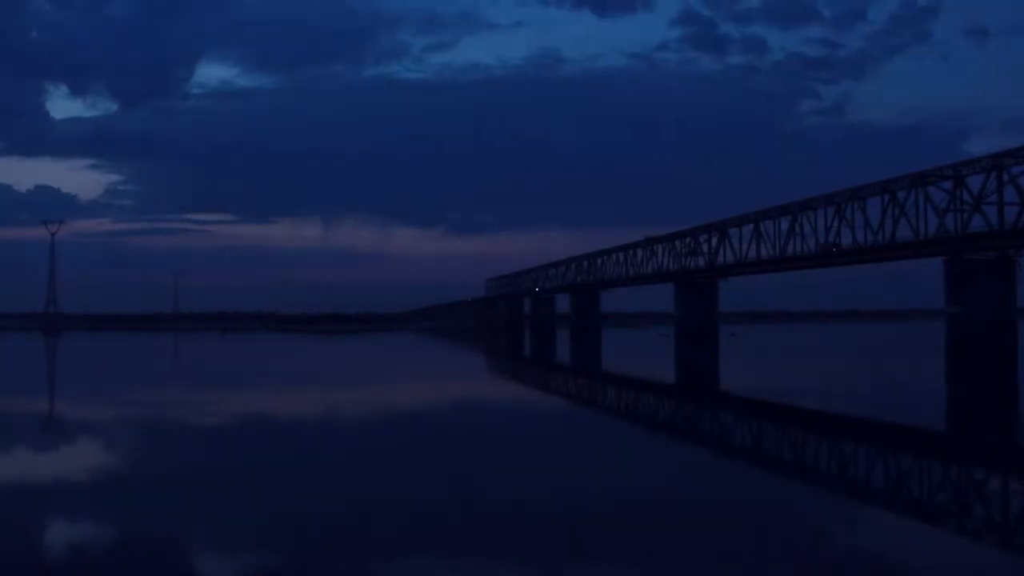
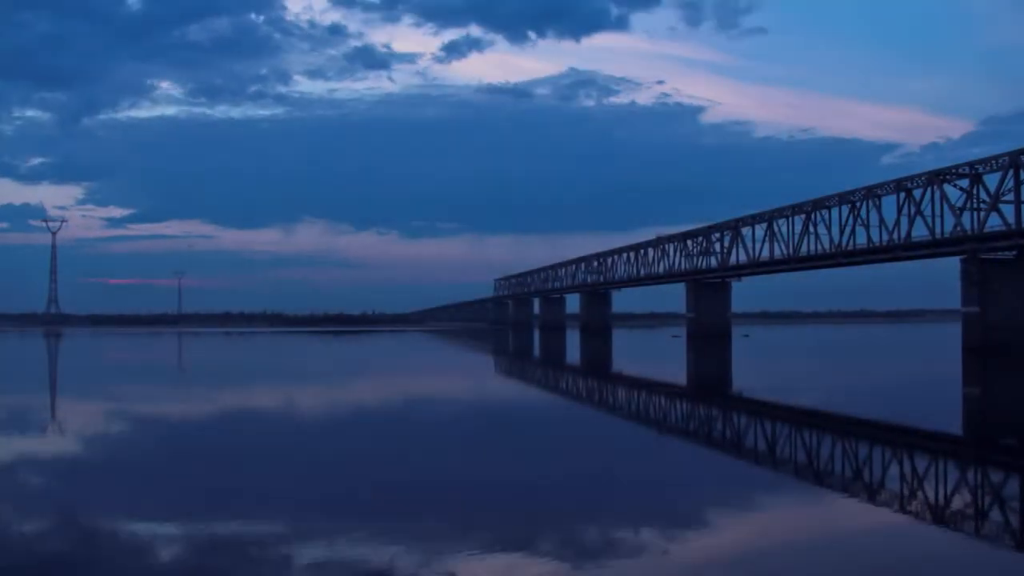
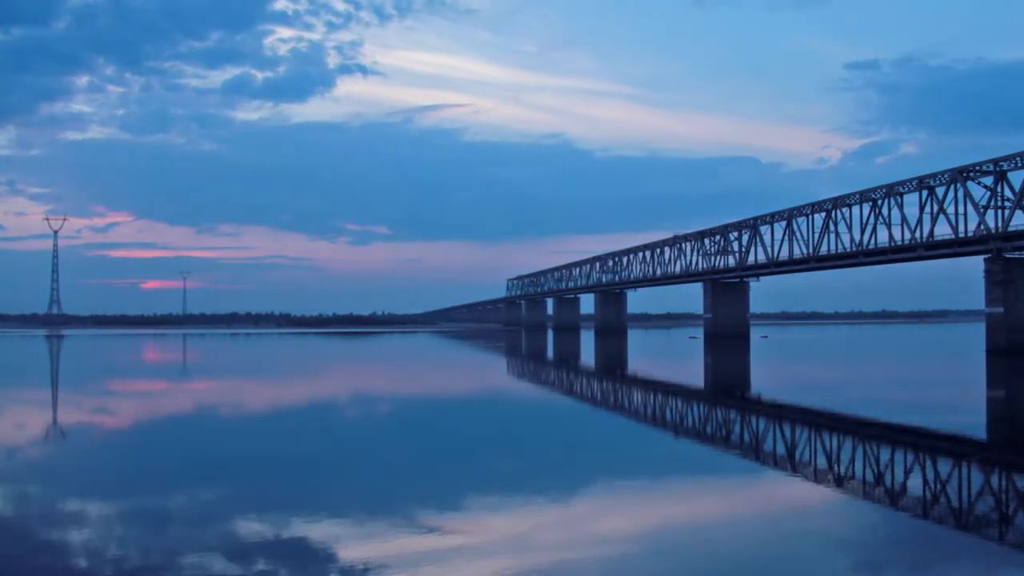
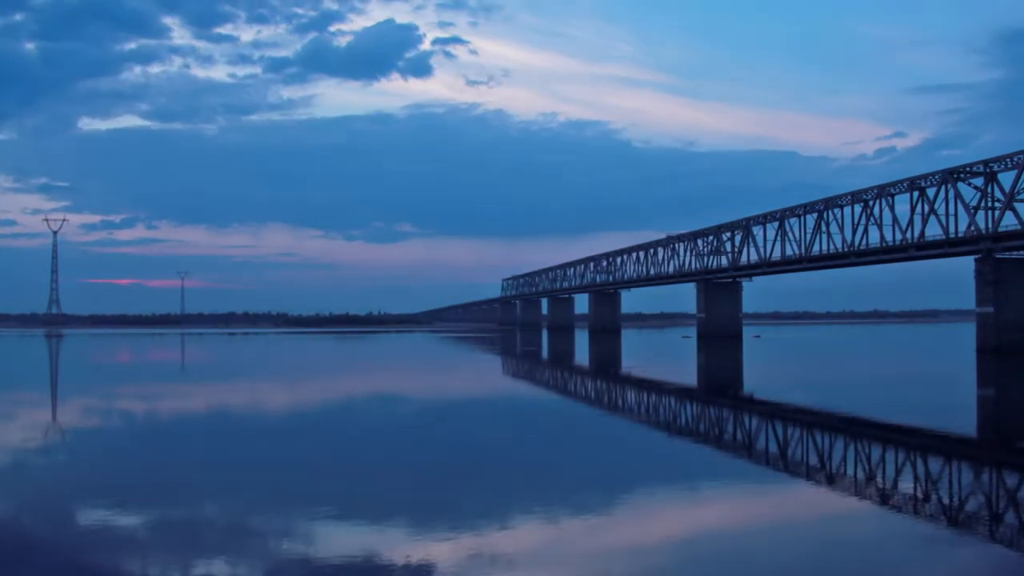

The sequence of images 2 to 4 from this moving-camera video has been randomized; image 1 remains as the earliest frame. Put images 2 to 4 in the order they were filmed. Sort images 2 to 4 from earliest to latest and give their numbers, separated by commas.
2, 4, 3
